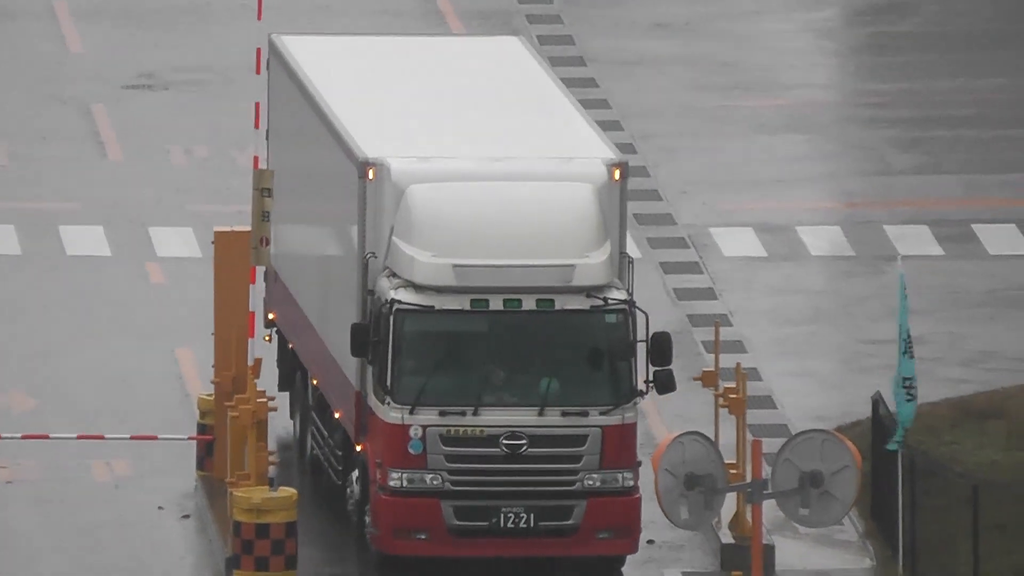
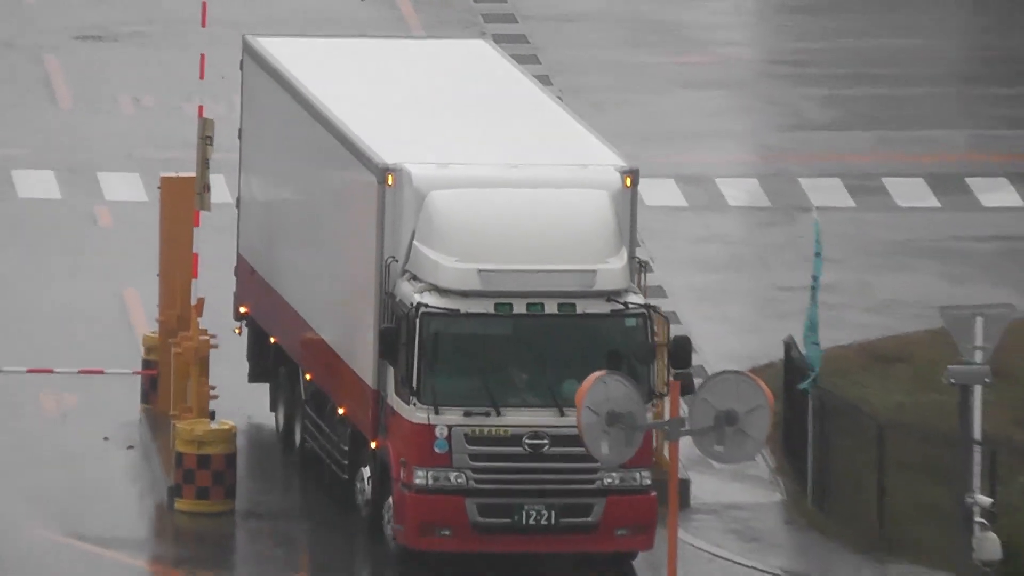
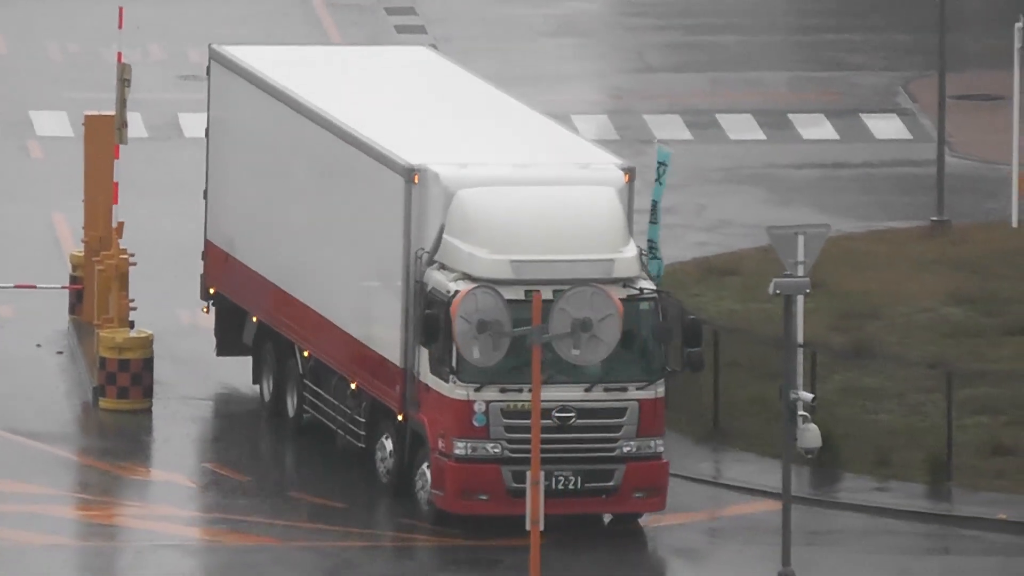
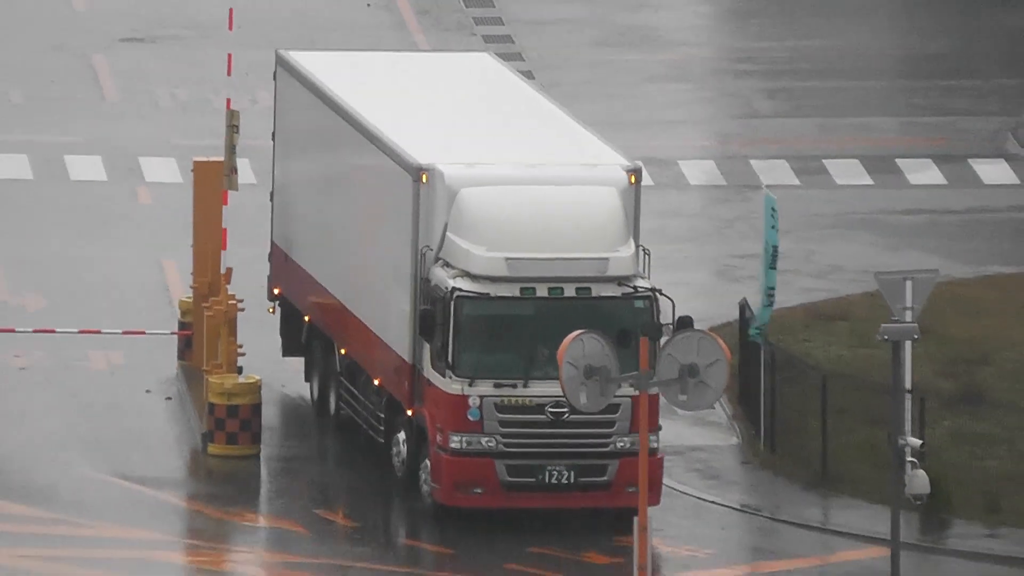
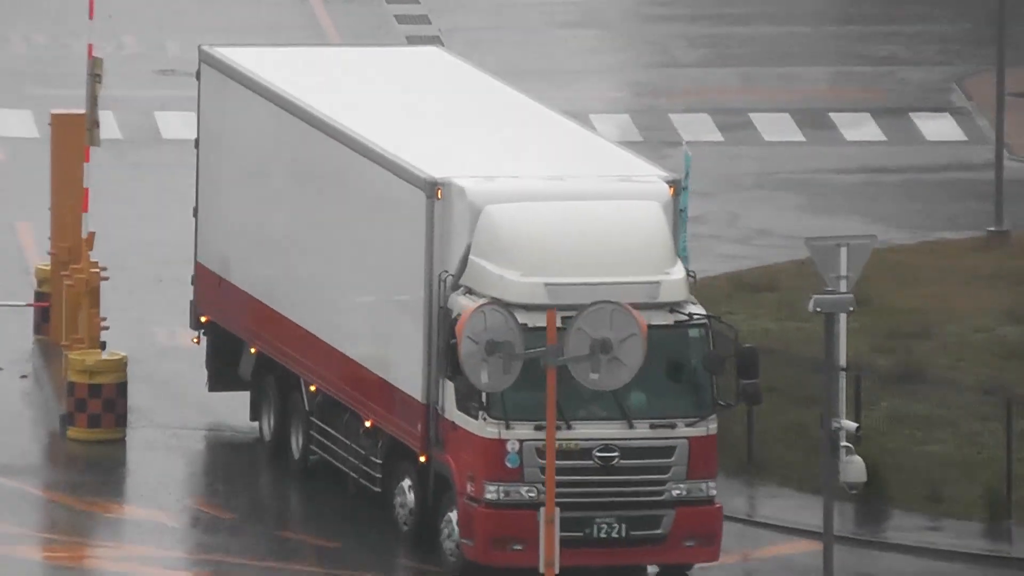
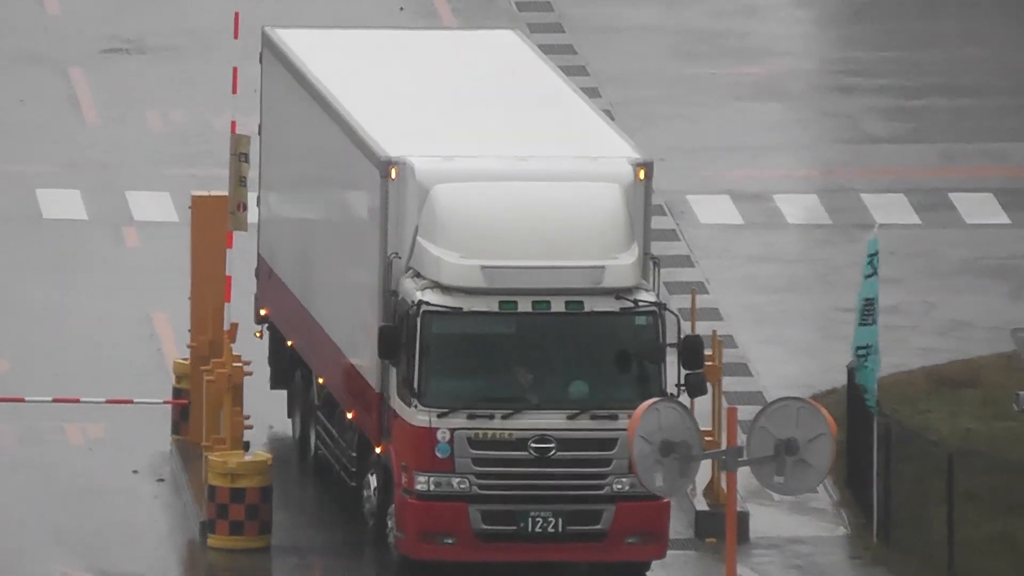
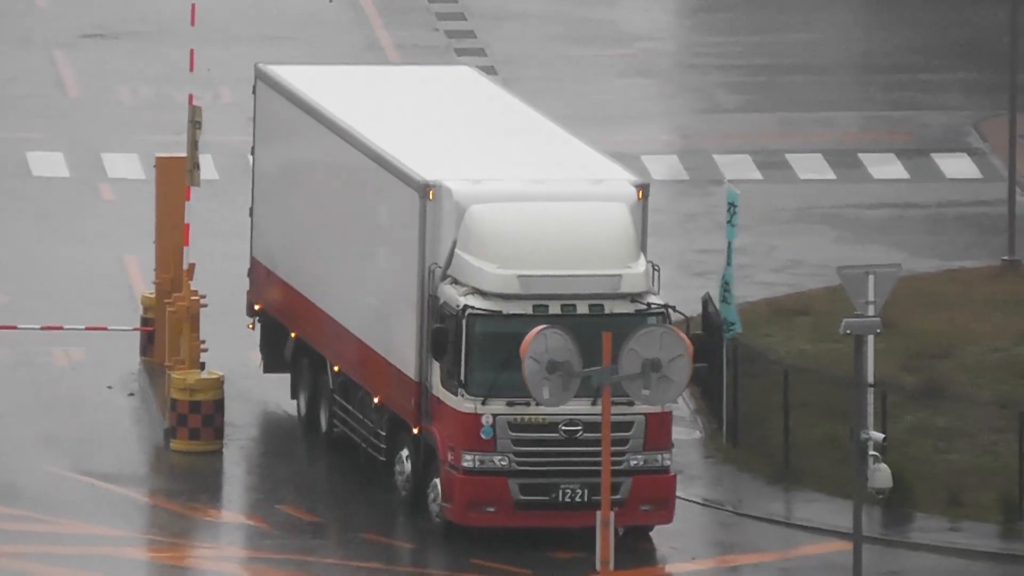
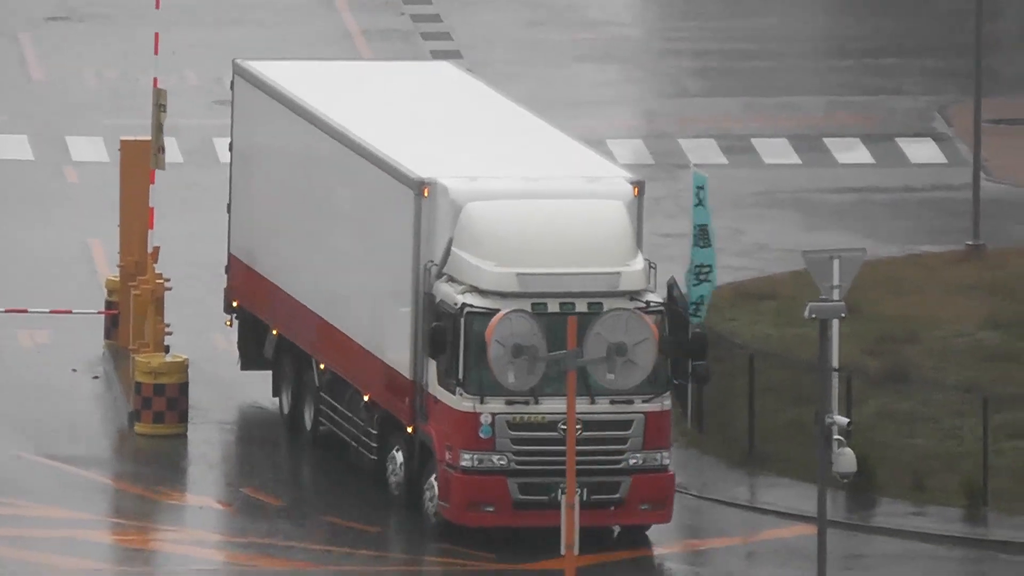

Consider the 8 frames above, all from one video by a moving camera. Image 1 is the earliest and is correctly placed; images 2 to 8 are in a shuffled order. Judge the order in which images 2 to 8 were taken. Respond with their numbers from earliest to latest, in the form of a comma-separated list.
6, 2, 4, 7, 8, 3, 5
